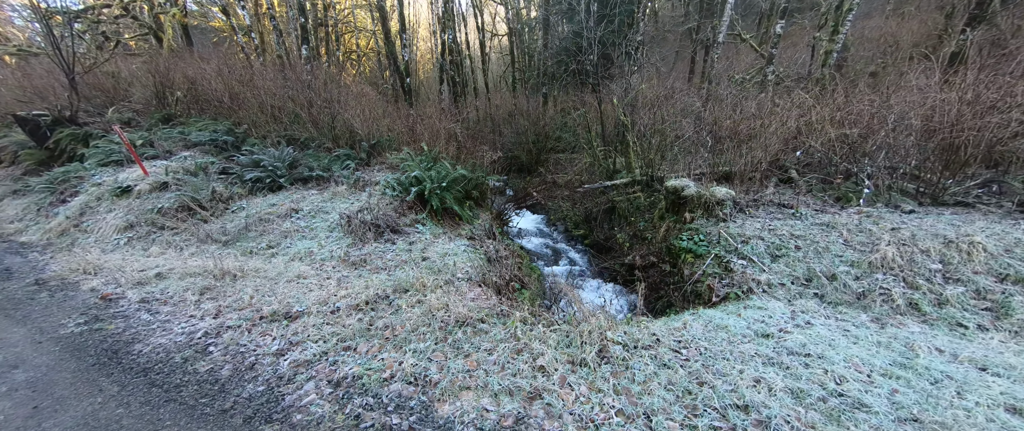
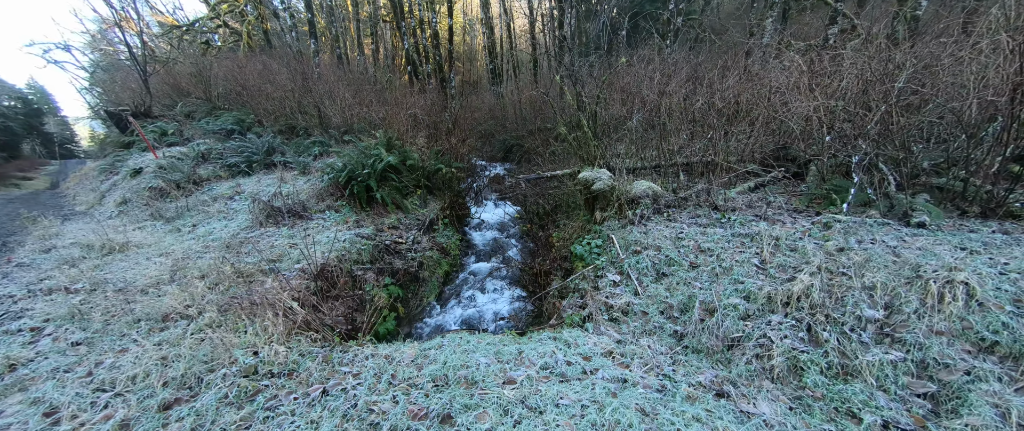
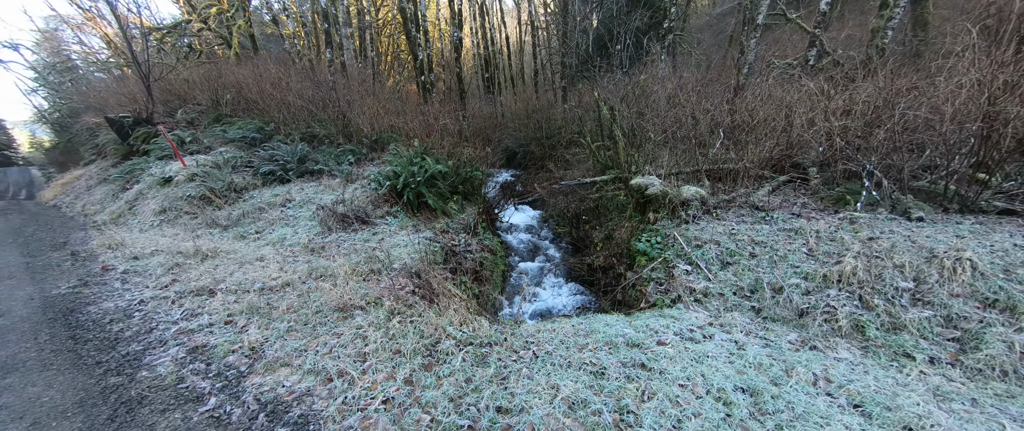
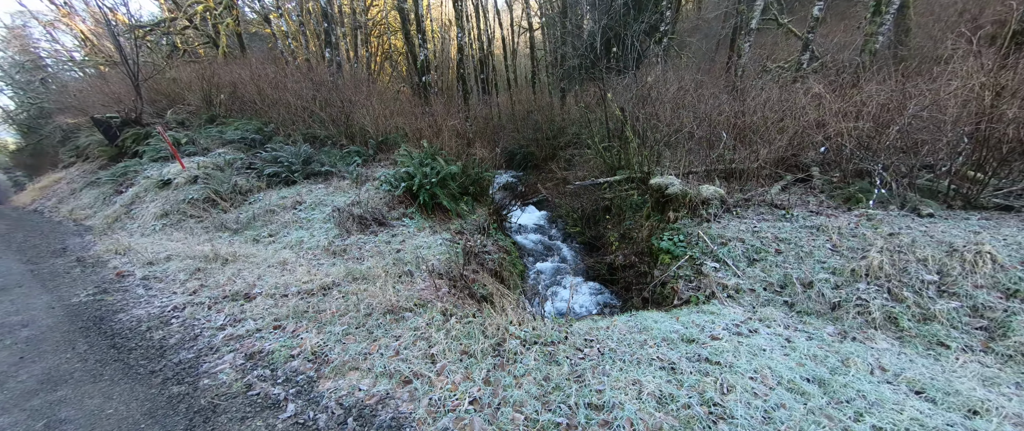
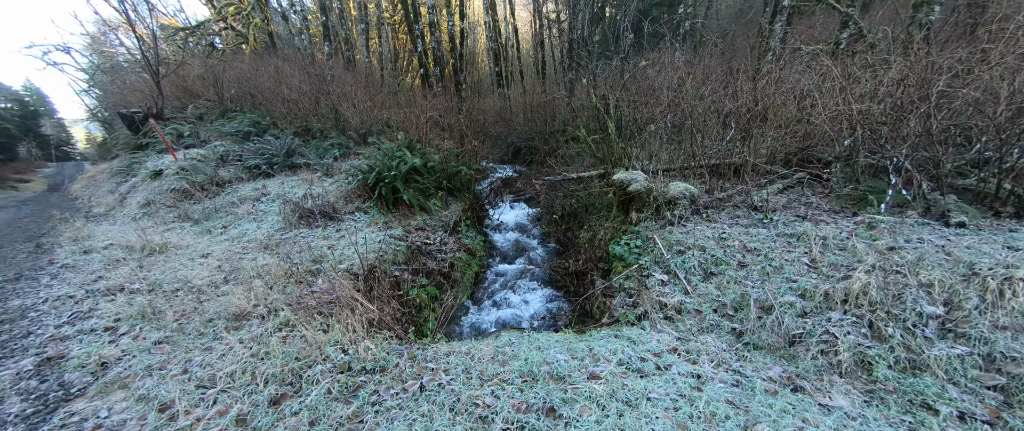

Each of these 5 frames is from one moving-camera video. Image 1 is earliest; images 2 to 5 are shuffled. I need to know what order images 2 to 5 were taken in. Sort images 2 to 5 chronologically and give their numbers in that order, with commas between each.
4, 3, 5, 2
